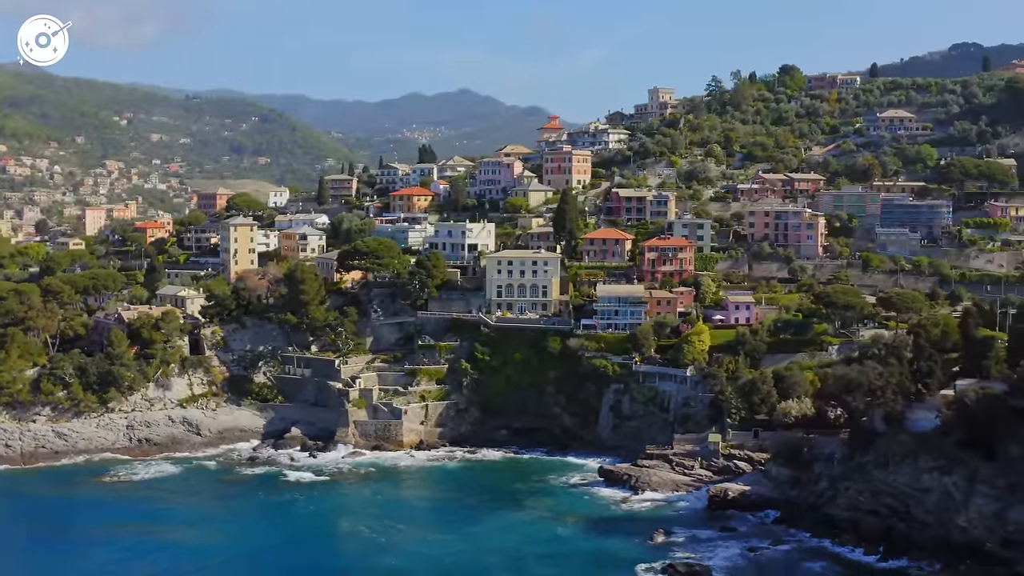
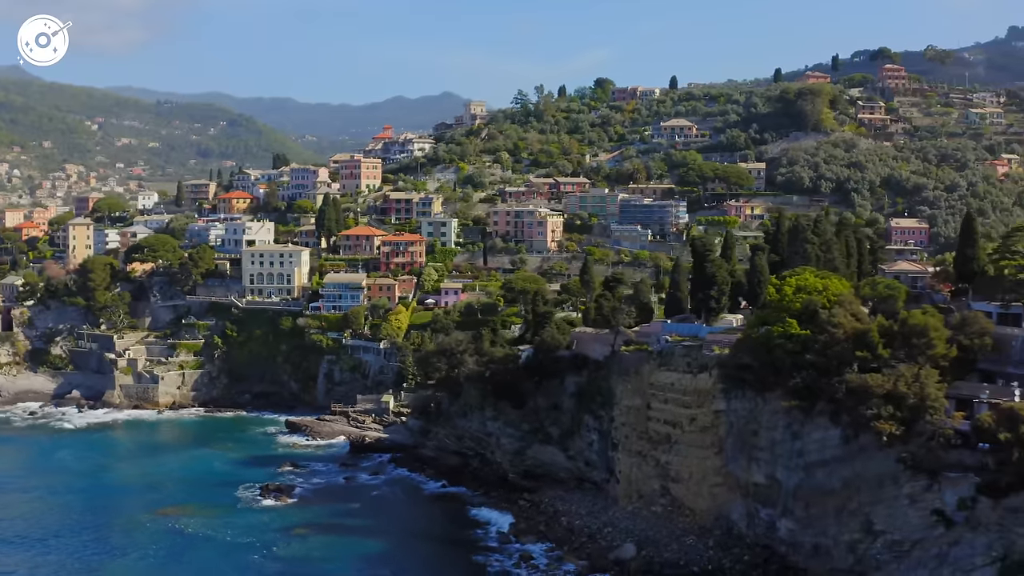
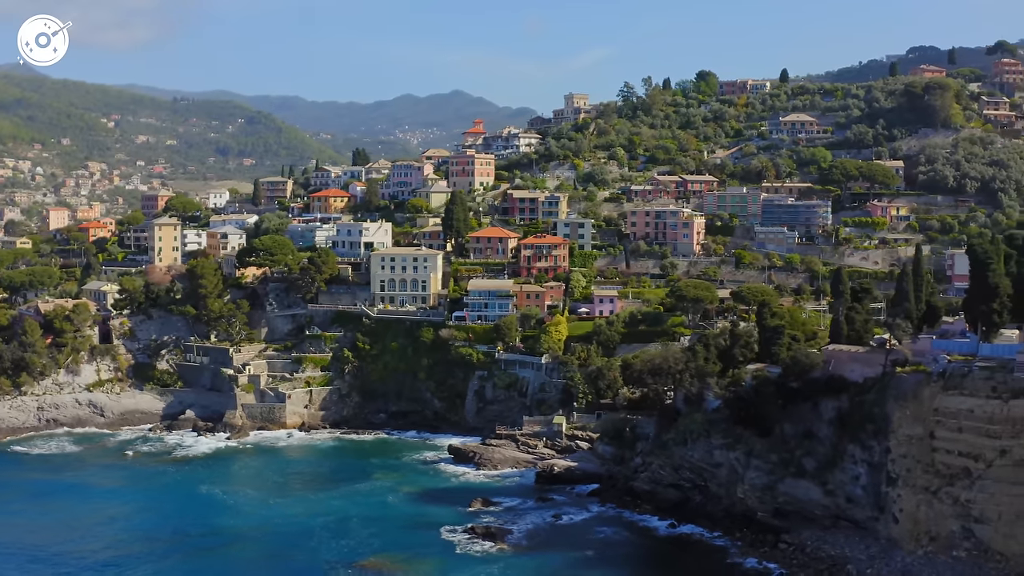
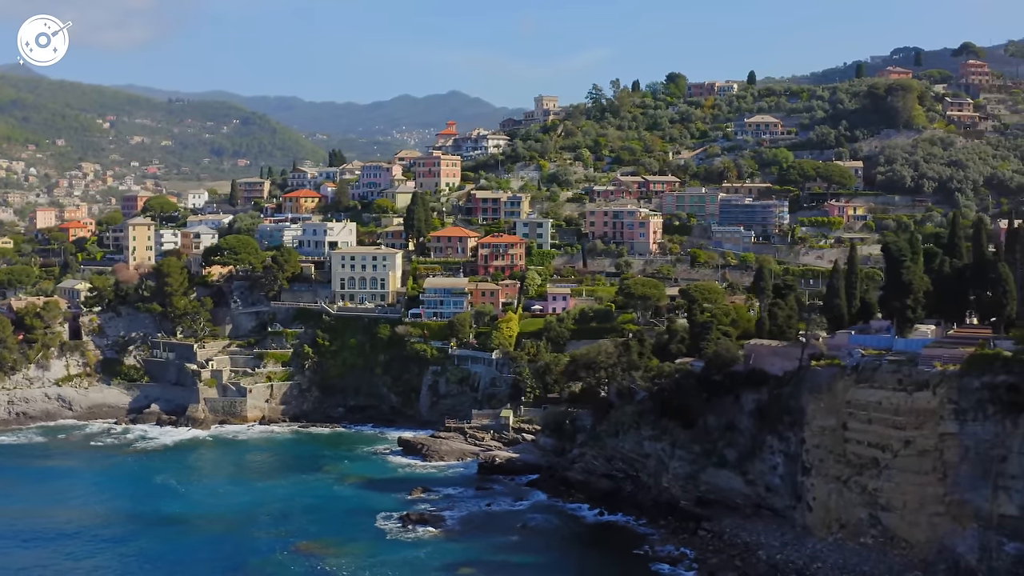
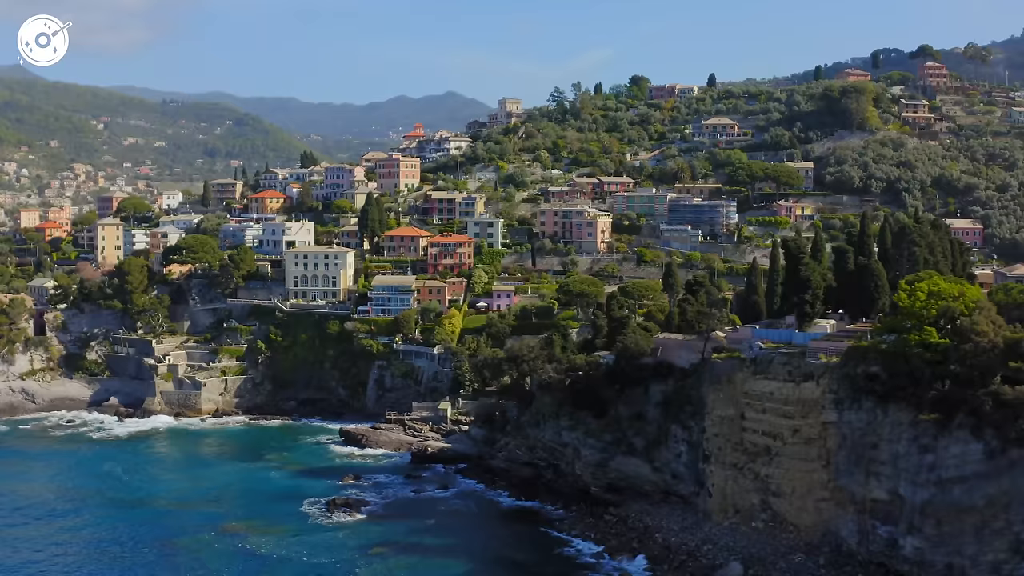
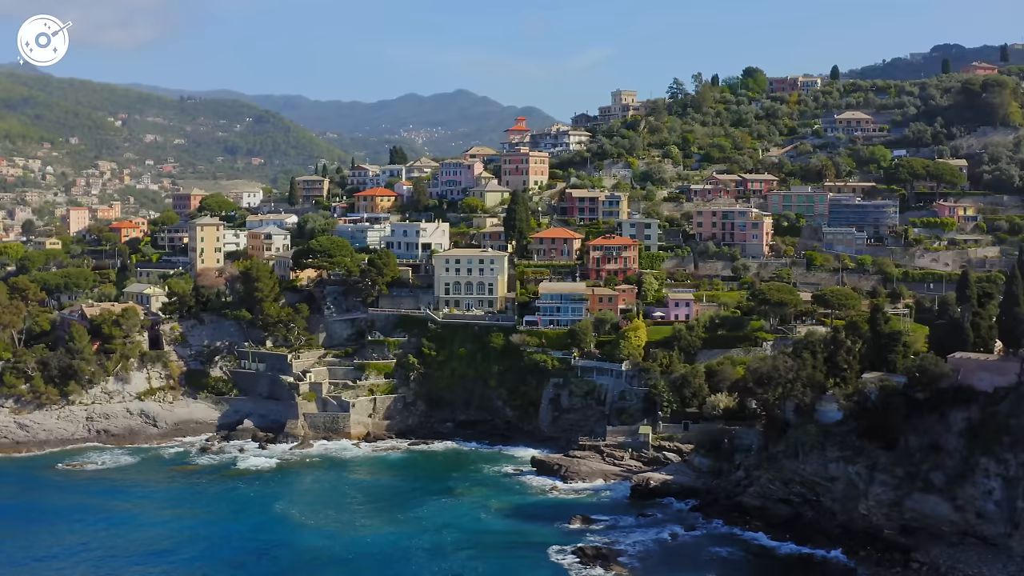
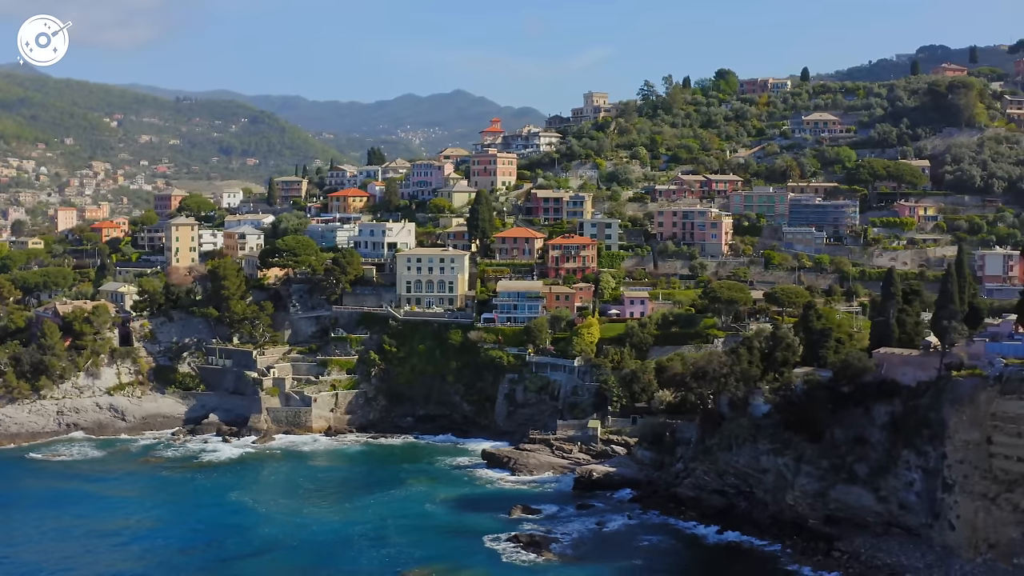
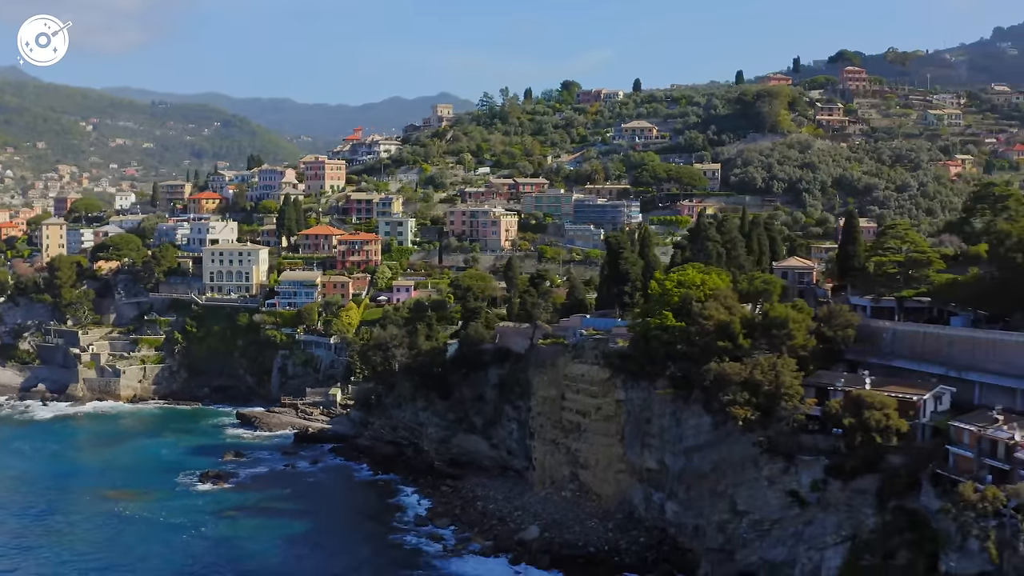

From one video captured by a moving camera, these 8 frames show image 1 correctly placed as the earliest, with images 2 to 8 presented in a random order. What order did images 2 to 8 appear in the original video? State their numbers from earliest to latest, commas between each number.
6, 7, 3, 4, 5, 2, 8
